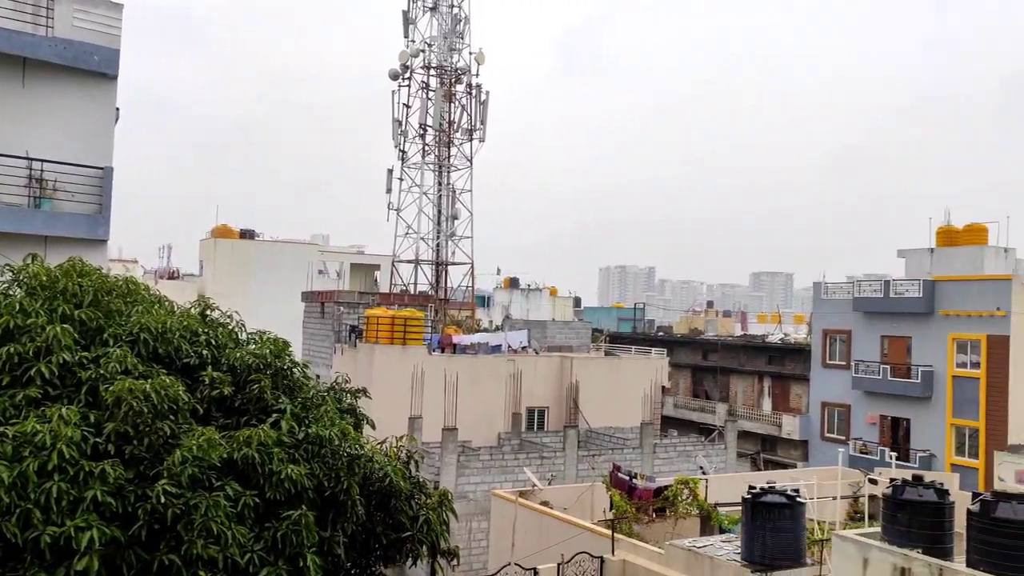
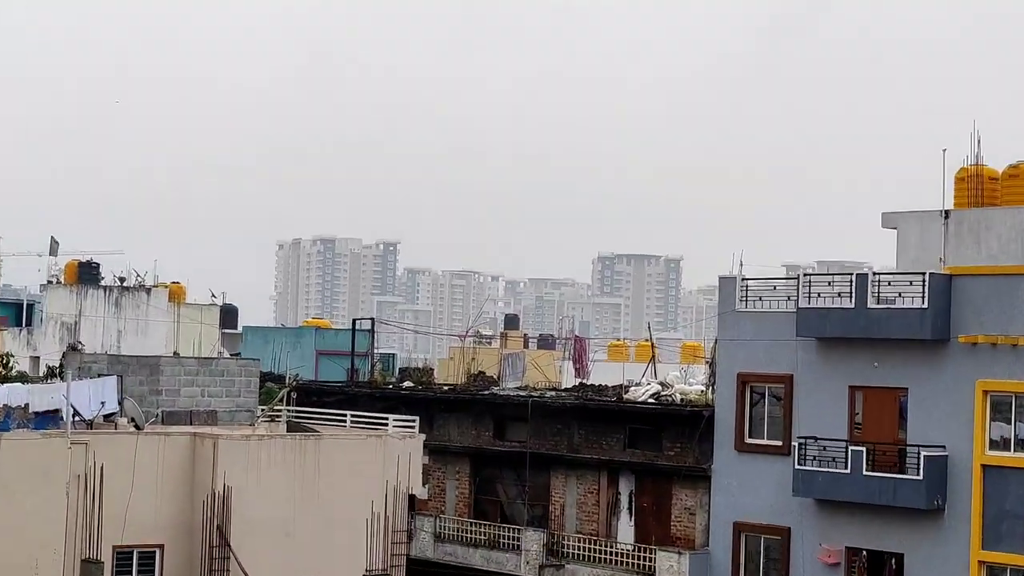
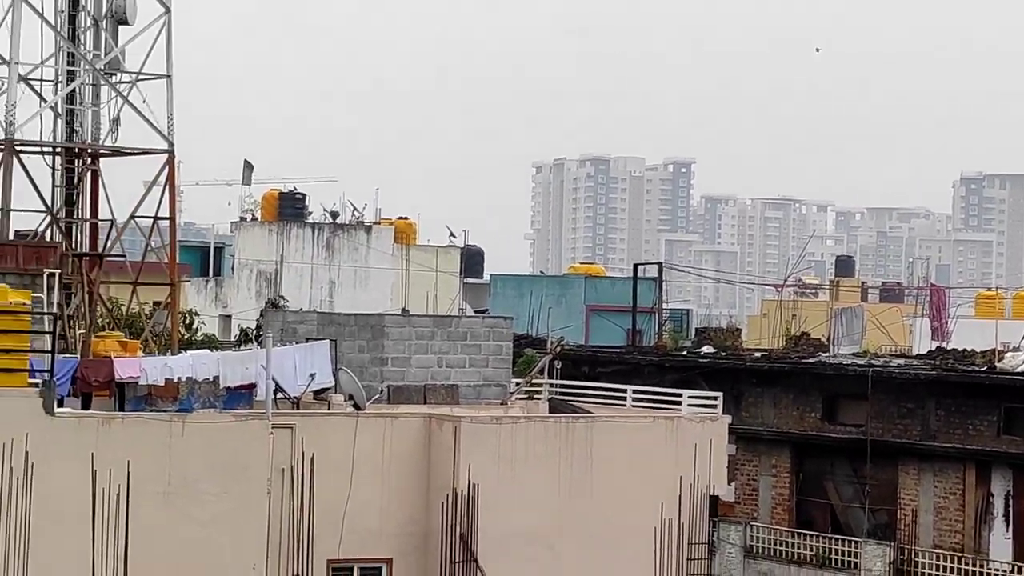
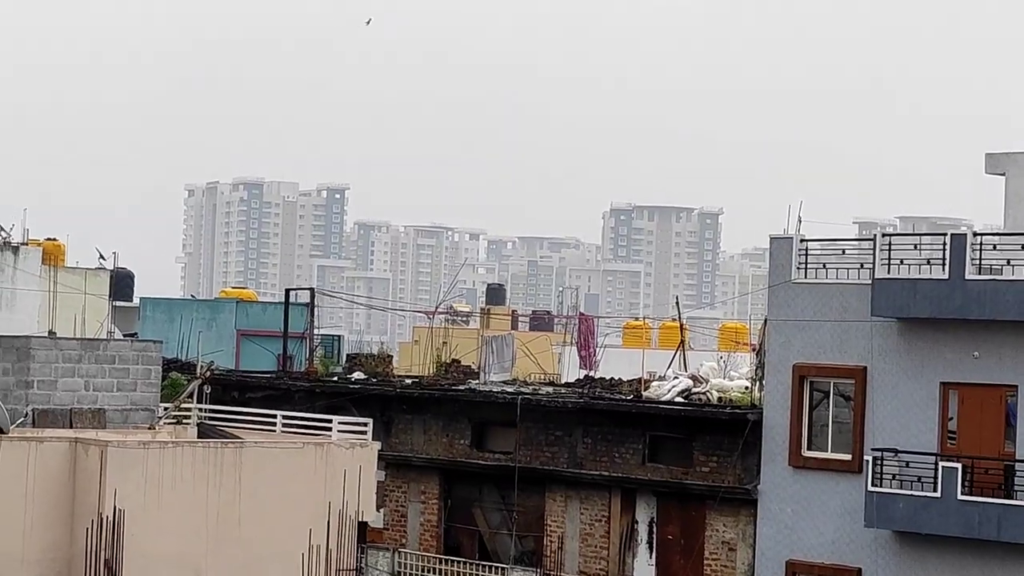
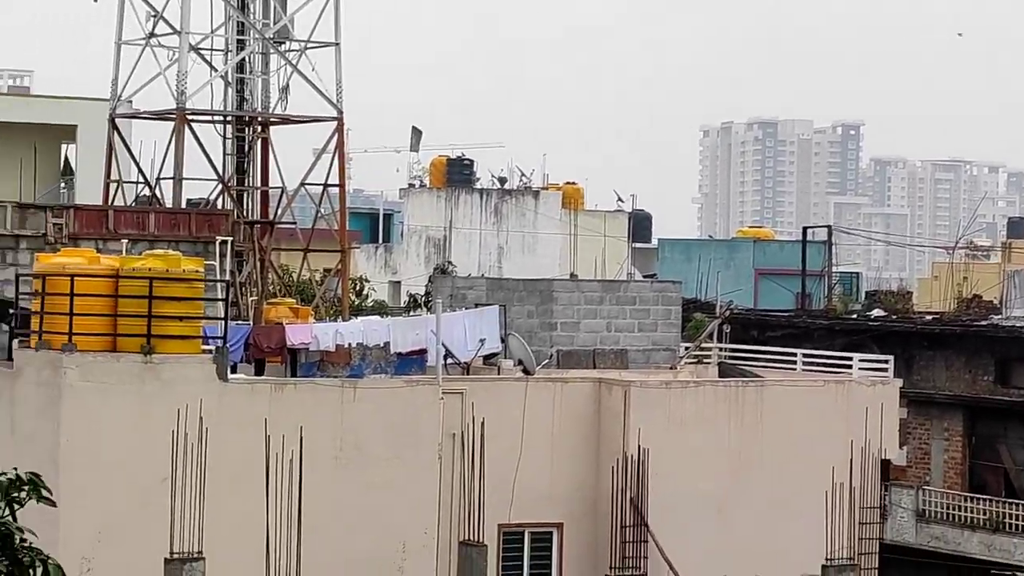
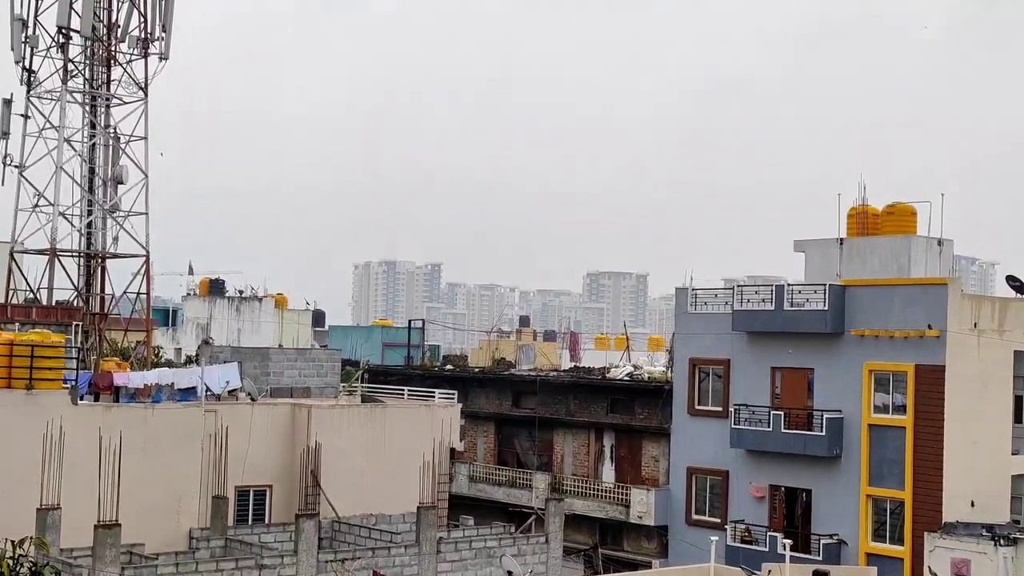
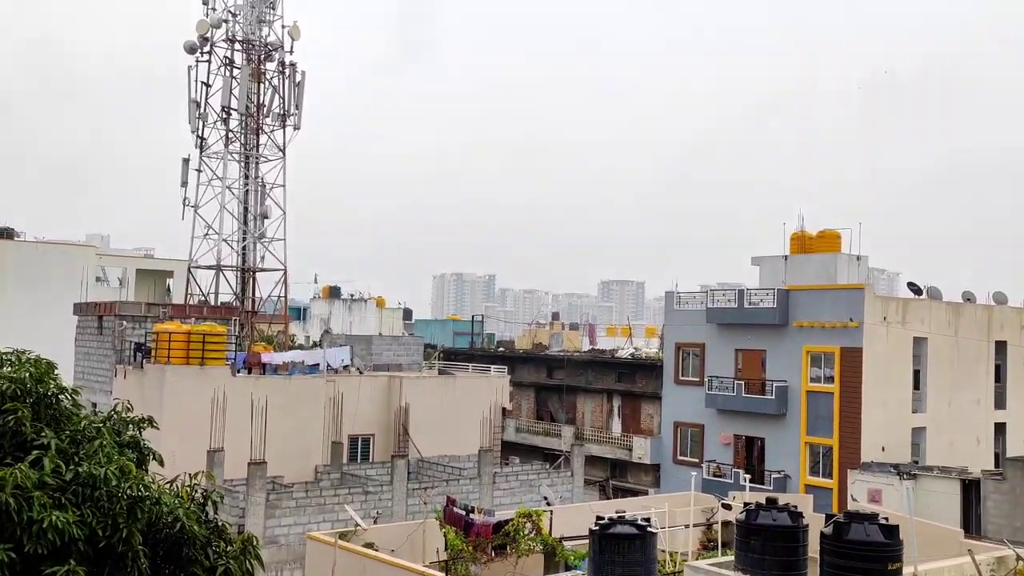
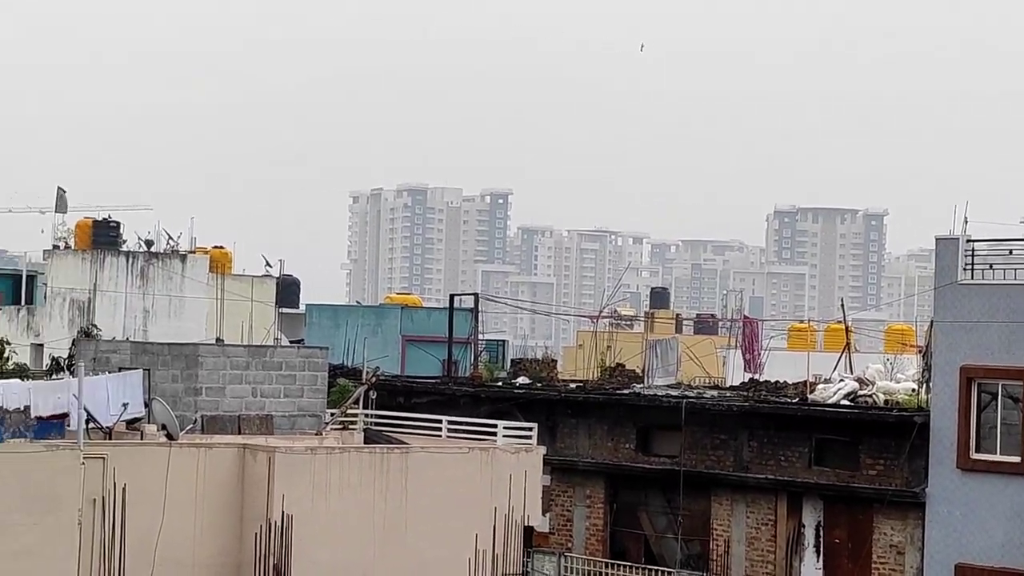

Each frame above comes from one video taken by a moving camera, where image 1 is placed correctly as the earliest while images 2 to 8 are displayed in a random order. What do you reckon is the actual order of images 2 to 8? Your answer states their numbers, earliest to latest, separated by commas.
7, 6, 2, 4, 8, 3, 5
